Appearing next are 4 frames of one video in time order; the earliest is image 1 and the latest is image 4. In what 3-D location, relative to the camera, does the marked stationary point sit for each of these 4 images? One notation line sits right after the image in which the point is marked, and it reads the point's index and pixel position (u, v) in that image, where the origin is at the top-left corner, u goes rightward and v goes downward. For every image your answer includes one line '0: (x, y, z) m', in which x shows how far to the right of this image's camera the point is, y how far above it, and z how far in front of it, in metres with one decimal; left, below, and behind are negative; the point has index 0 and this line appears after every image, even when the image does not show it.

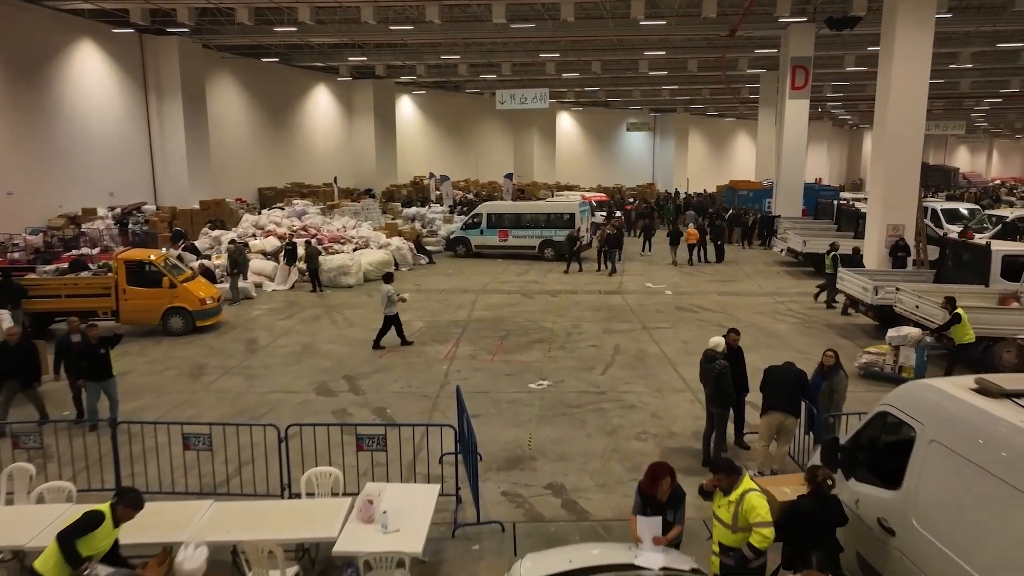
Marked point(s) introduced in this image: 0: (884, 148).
0: (+9.0, +3.3, +17.9) m
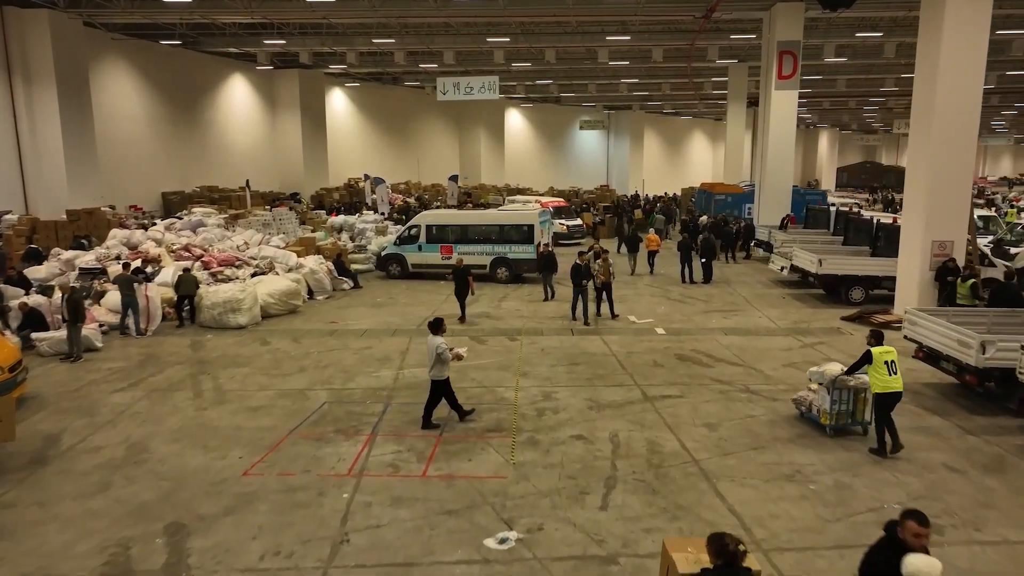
0: (+7.9, +2.7, +14.1) m
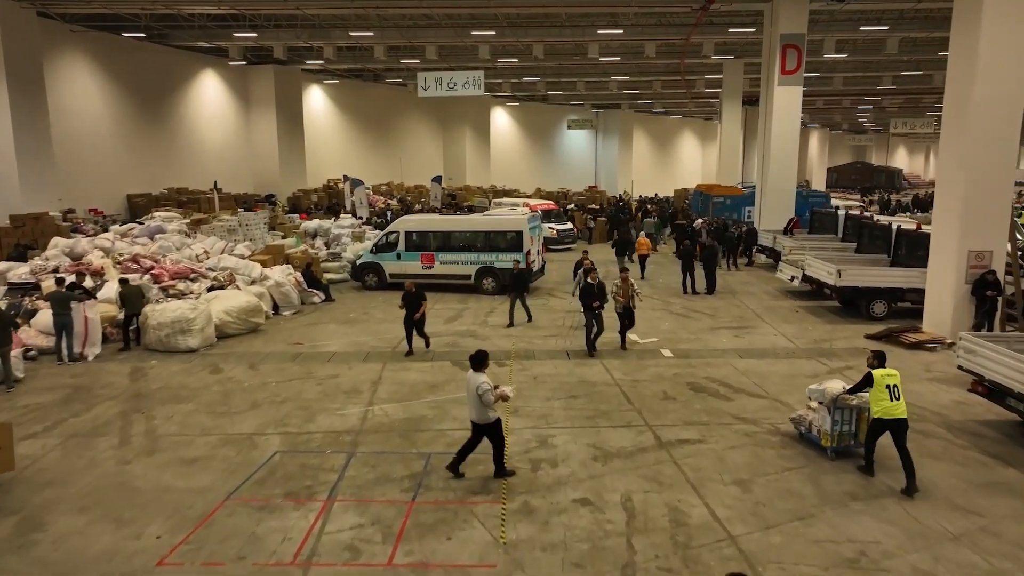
0: (+7.7, +2.4, +12.6) m
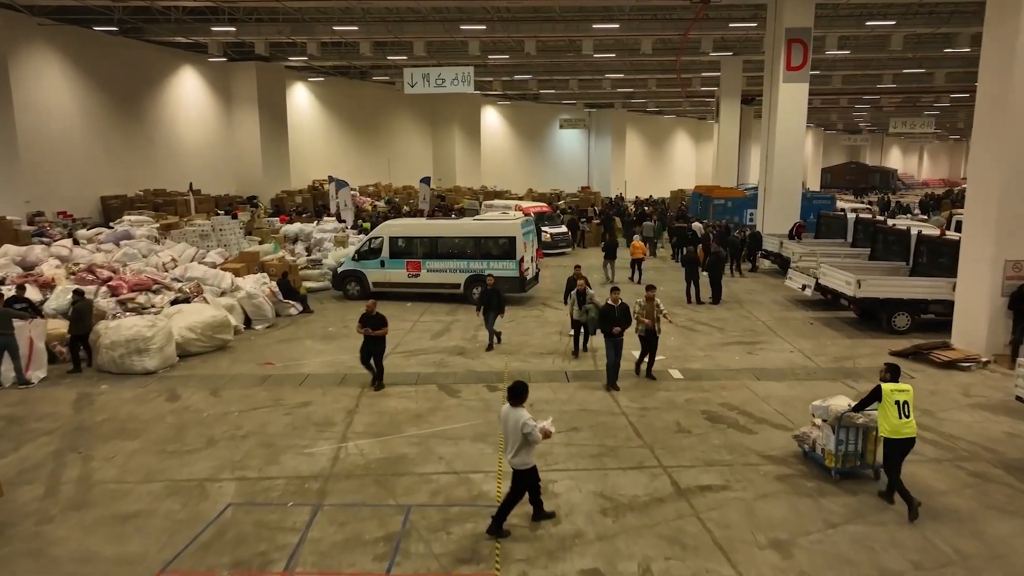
0: (+7.6, +2.2, +11.5) m
